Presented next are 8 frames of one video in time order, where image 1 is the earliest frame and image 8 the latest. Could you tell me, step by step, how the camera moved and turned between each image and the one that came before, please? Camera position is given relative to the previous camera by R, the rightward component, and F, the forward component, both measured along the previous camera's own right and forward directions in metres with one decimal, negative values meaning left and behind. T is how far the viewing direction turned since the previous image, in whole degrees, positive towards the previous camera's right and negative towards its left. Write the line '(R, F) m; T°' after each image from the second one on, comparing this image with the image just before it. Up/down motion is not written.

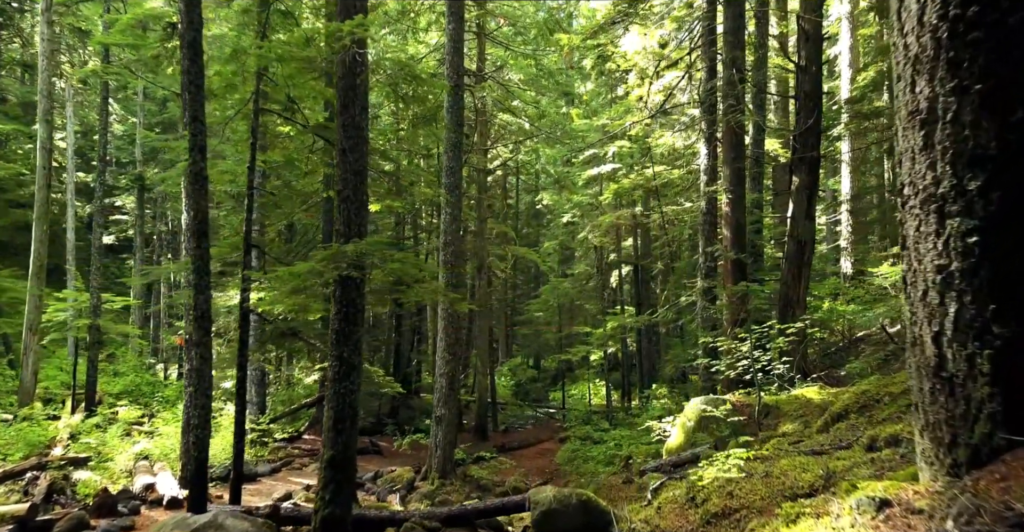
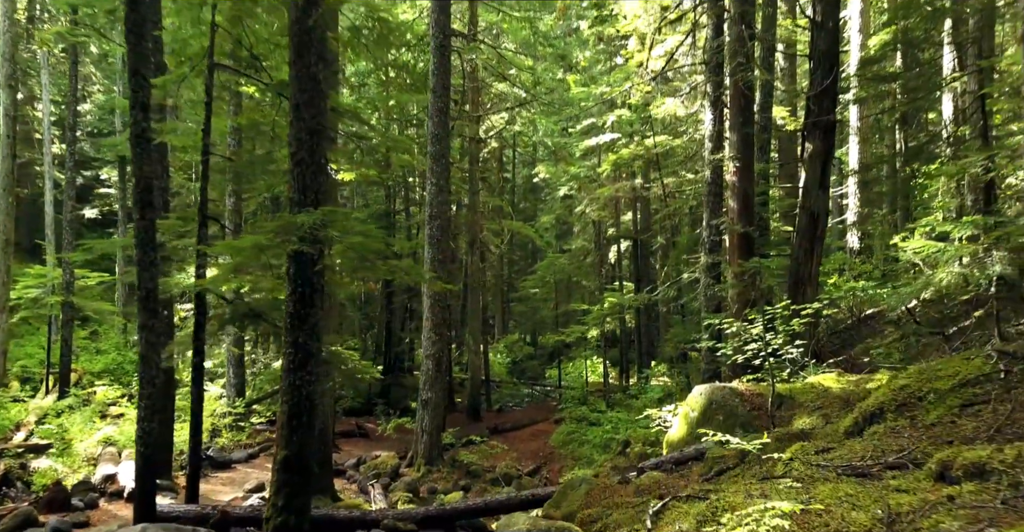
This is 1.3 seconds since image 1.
(+0.2, +1.1) m; 0°
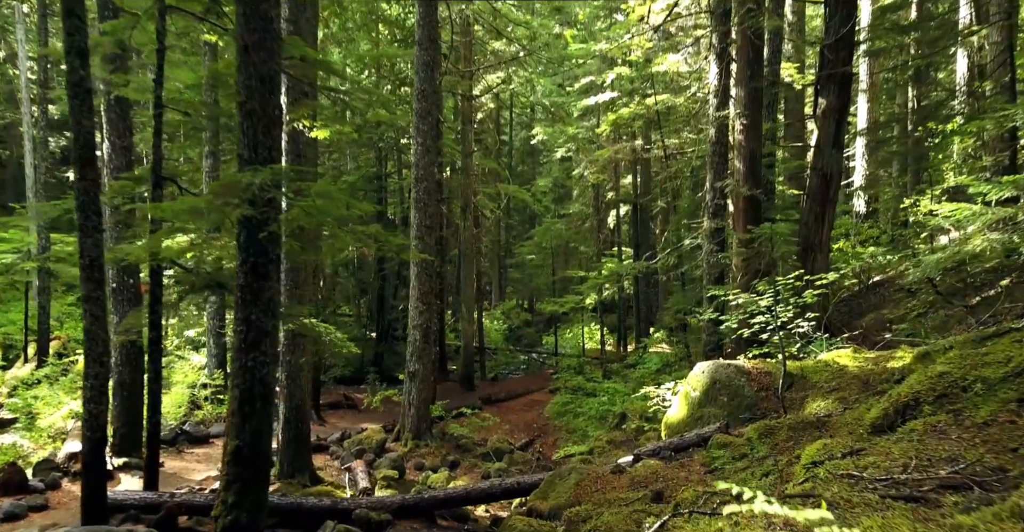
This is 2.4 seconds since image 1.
(+0.2, +0.9) m; 0°
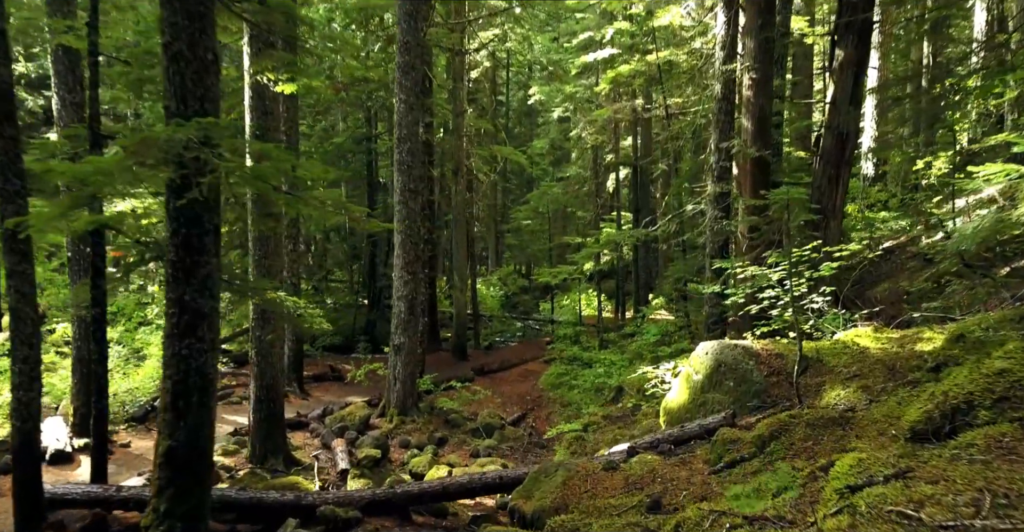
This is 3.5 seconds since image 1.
(+0.2, +1.0) m; 0°
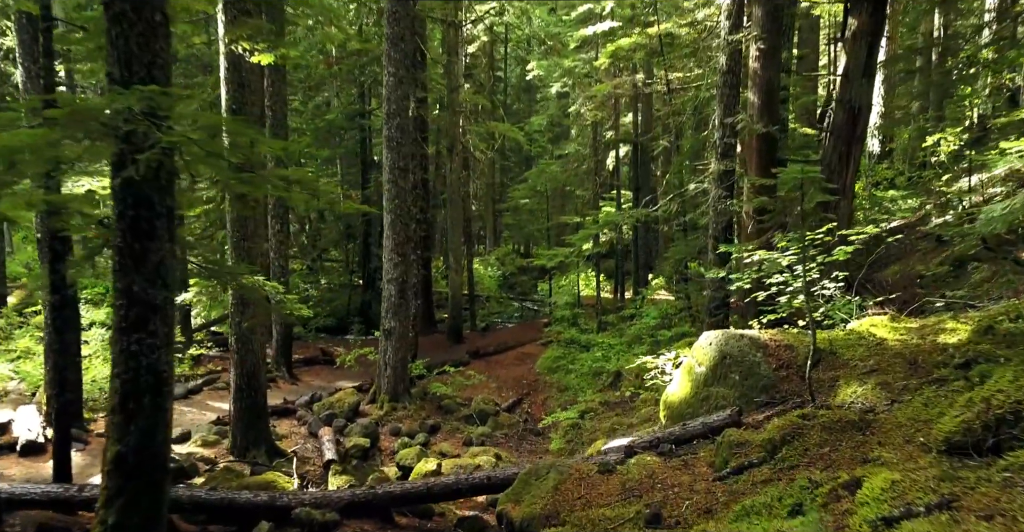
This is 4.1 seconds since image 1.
(+0.1, +0.6) m; 0°
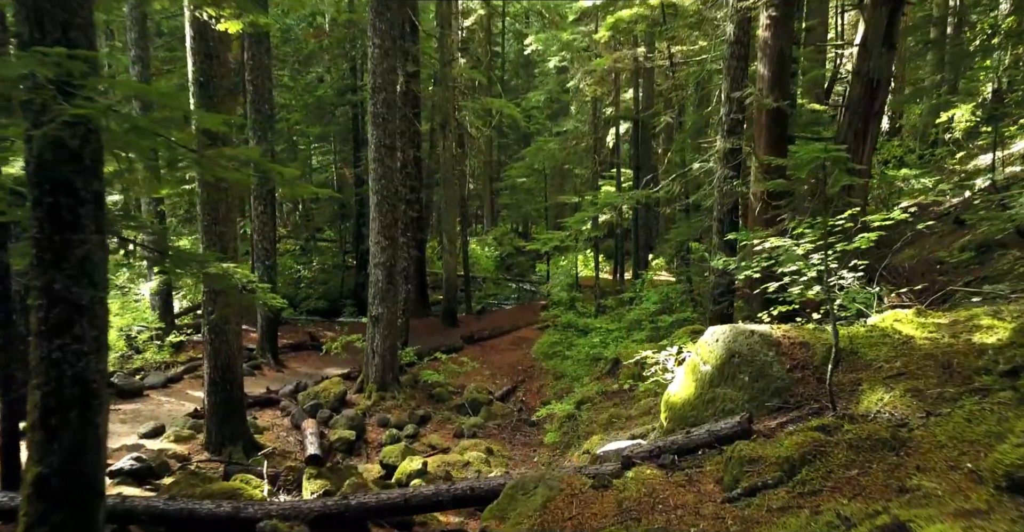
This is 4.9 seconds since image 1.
(+0.1, +0.7) m; 0°
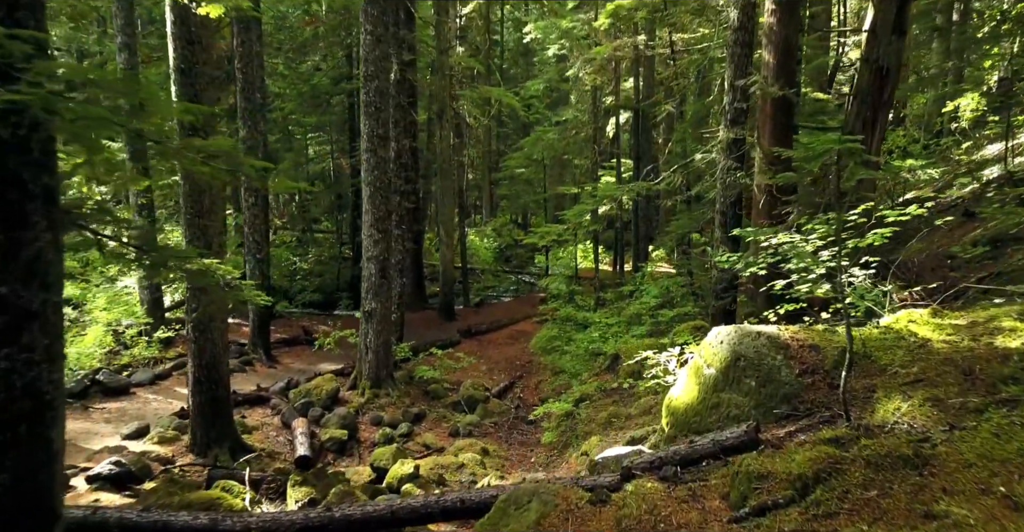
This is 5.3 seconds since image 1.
(+0.1, +0.4) m; 0°
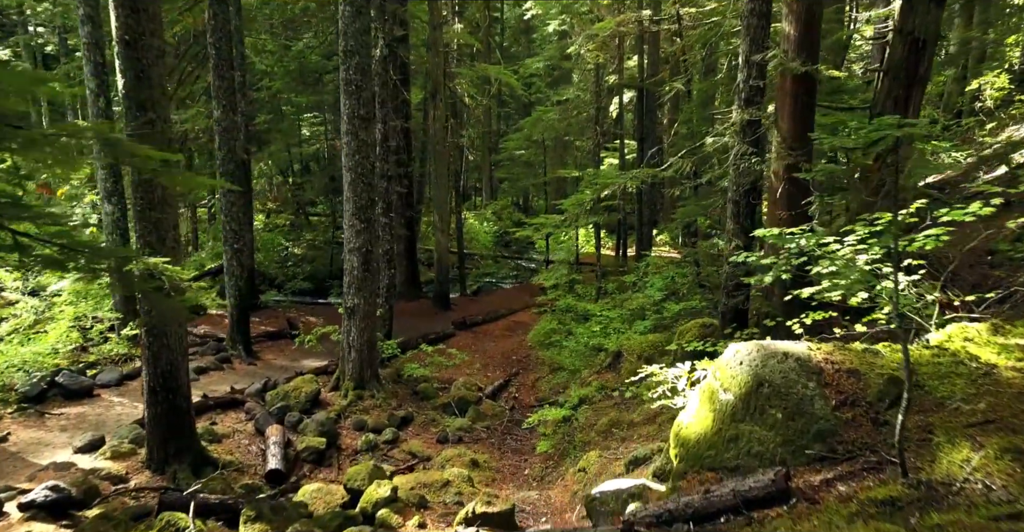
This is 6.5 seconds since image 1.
(+0.1, +1.0) m; 0°
